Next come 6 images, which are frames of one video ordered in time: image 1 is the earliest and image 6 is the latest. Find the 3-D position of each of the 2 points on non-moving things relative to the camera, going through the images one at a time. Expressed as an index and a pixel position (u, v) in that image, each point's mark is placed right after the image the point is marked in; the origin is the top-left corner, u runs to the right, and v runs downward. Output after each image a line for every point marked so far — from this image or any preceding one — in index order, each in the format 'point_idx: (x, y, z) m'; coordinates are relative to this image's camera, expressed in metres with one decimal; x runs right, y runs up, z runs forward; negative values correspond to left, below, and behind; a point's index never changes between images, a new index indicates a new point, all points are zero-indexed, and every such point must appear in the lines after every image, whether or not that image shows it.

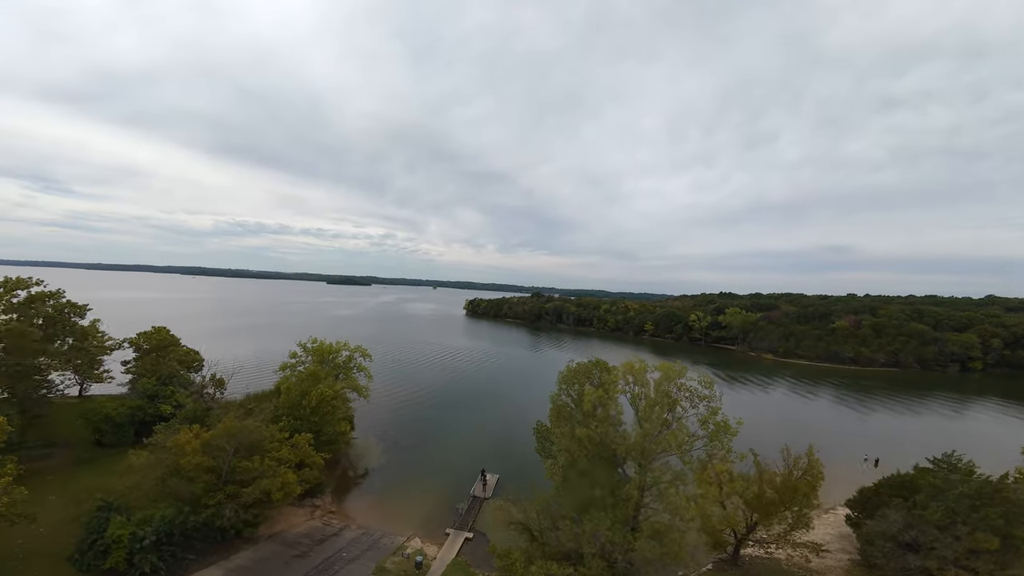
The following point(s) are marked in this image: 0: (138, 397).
0: (-17.6, -5.1, +19.3) m
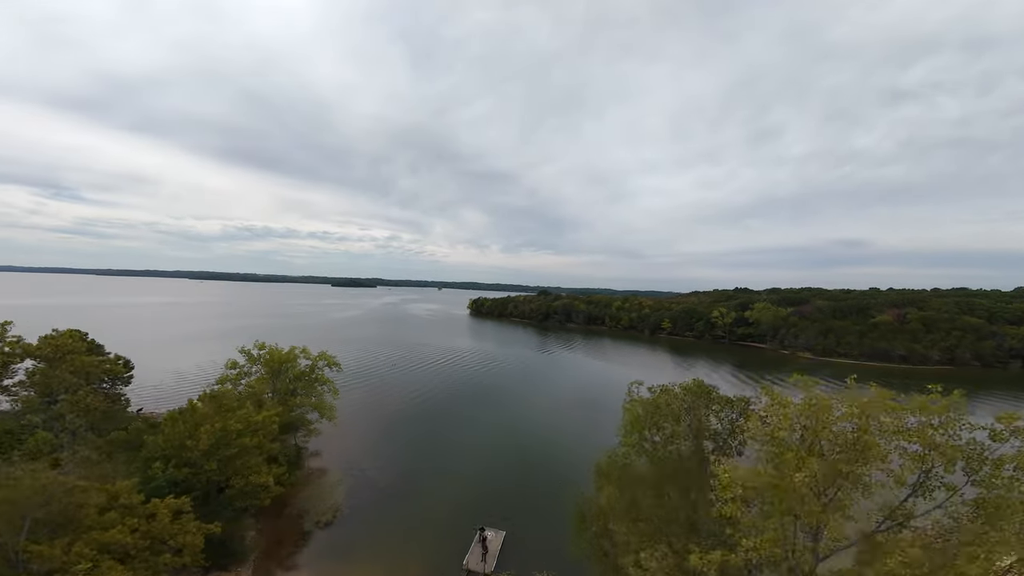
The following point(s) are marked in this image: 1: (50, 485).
0: (-17.3, -4.7, +14.3) m
1: (-7.9, -3.5, +7.1) m
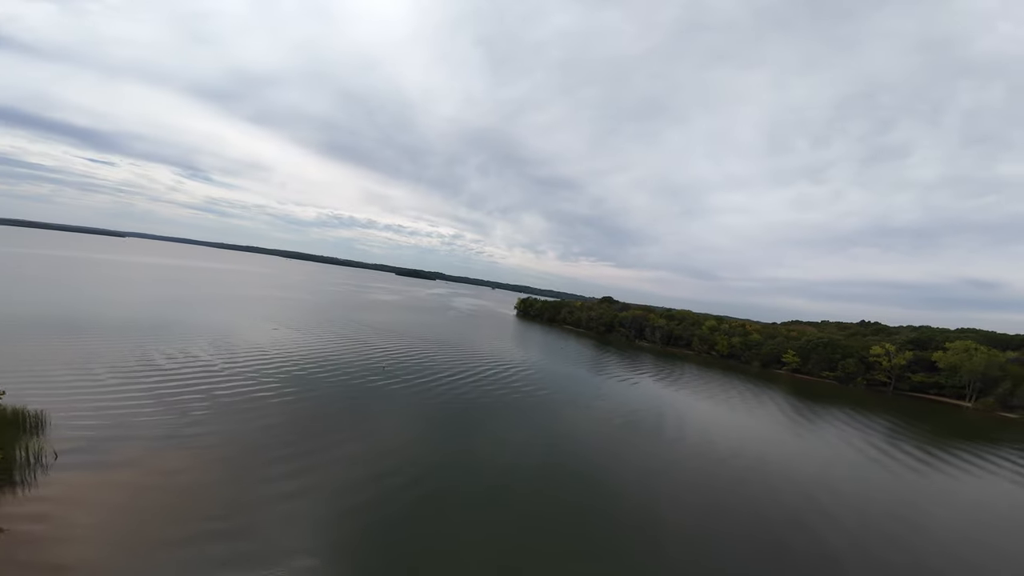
0: (-16.6, -1.2, +1.2) m
1: (-8.1, -0.9, -7.1) m
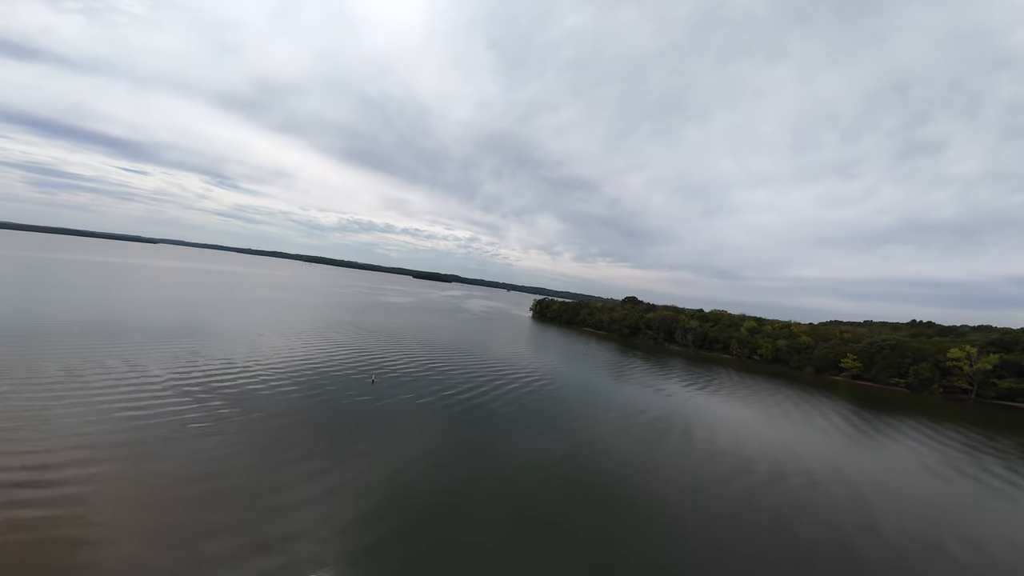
0: (-16.7, -0.8, -3.3) m
1: (-8.5, -0.4, -11.9) m
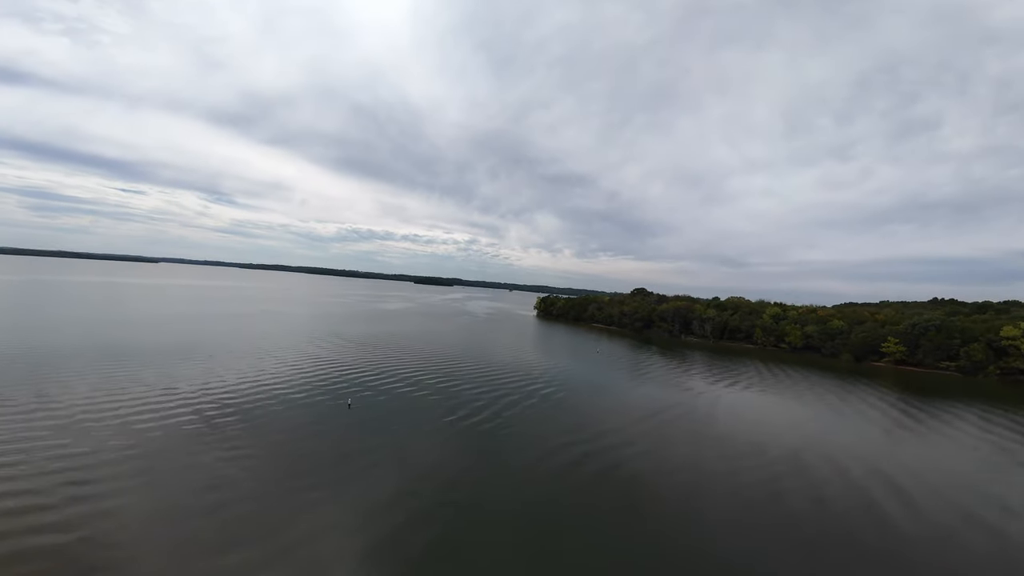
0: (-16.6, -1.4, -6.9) m
1: (-8.5, -0.6, -15.6) m
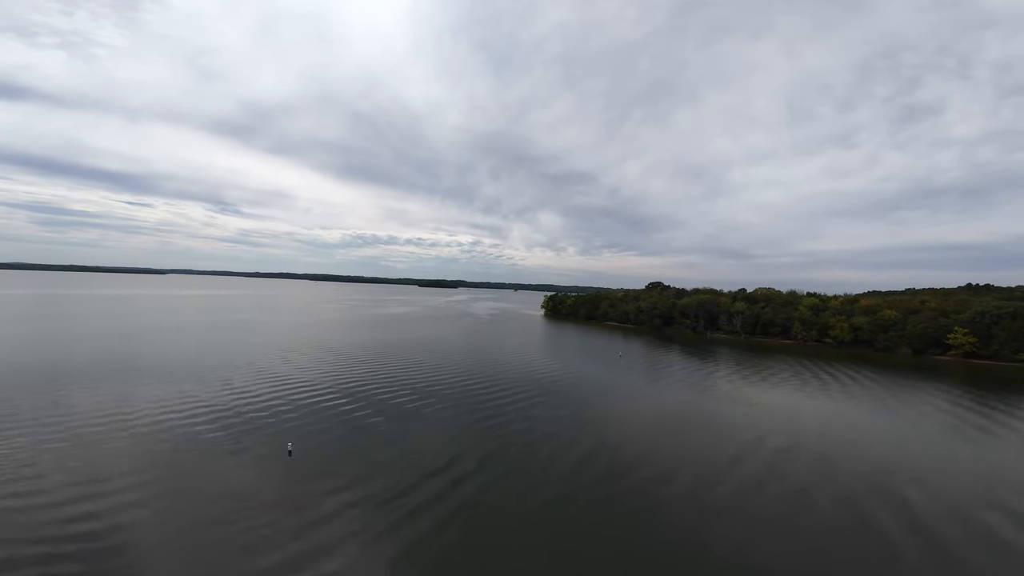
0: (-16.3, -1.6, -11.4) m
1: (-8.4, -0.5, -20.2) m
